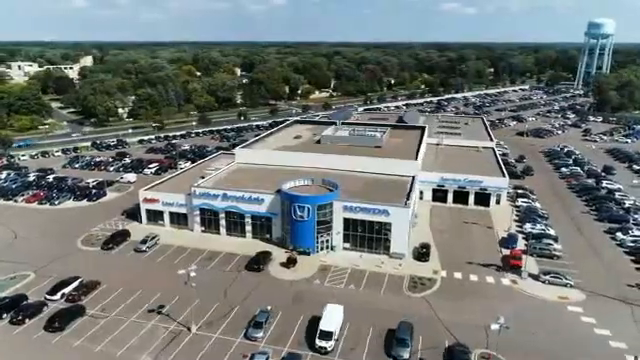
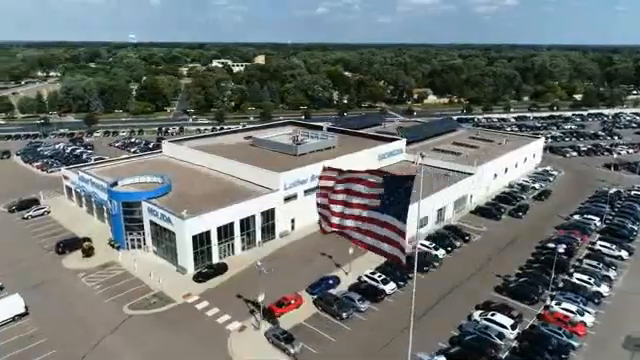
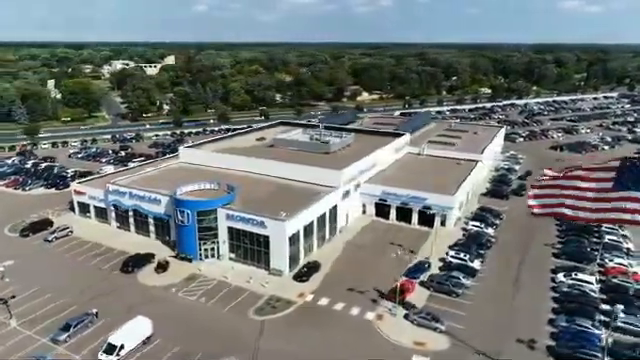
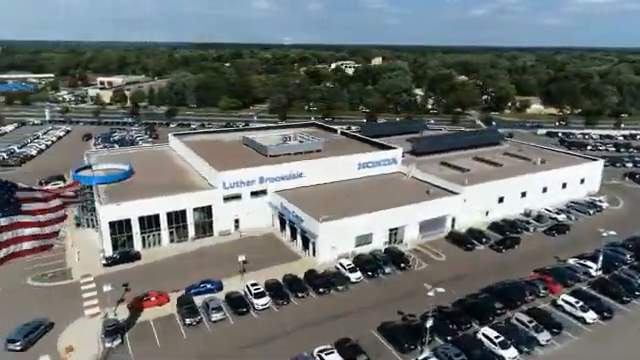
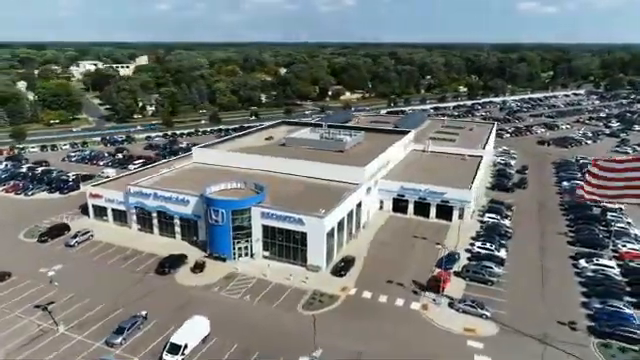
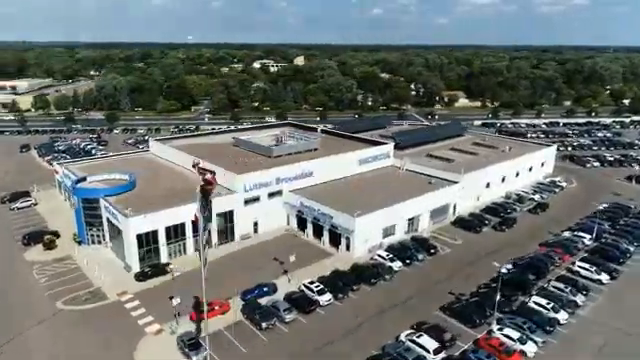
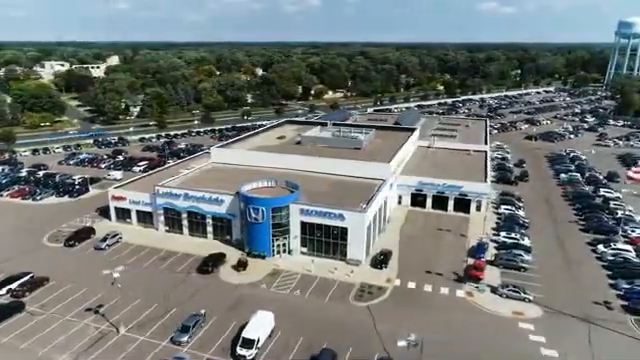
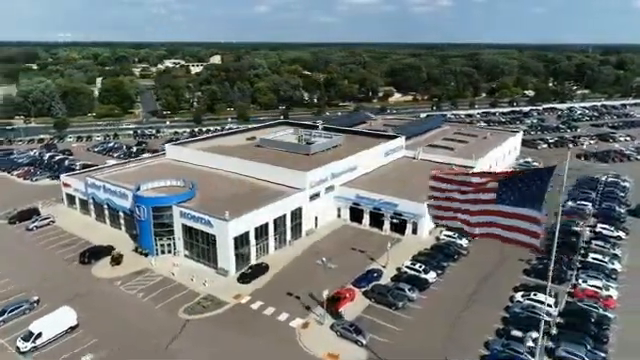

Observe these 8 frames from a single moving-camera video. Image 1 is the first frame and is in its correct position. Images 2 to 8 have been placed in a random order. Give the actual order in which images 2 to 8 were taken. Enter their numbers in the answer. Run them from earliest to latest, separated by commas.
7, 5, 3, 8, 2, 6, 4
